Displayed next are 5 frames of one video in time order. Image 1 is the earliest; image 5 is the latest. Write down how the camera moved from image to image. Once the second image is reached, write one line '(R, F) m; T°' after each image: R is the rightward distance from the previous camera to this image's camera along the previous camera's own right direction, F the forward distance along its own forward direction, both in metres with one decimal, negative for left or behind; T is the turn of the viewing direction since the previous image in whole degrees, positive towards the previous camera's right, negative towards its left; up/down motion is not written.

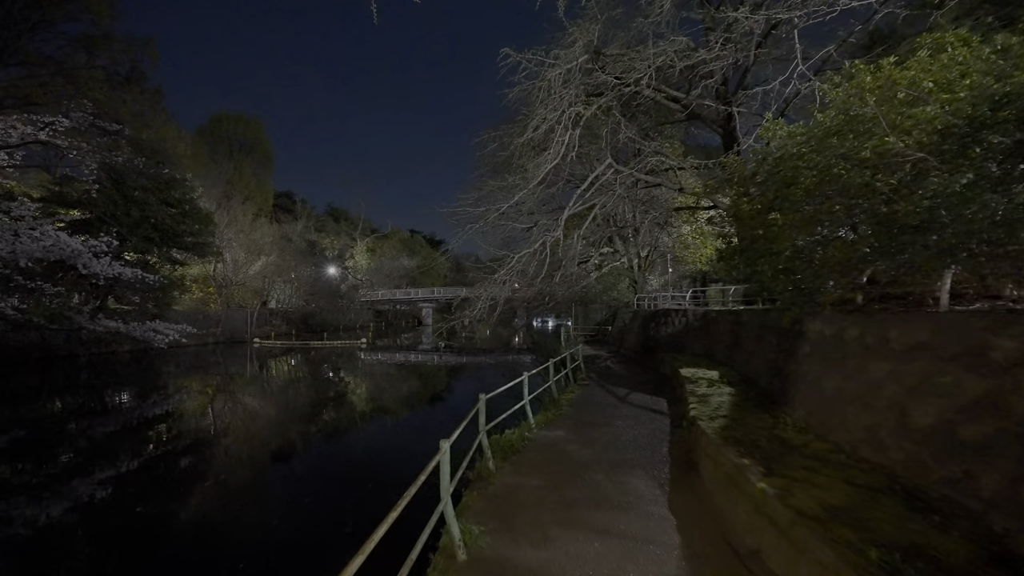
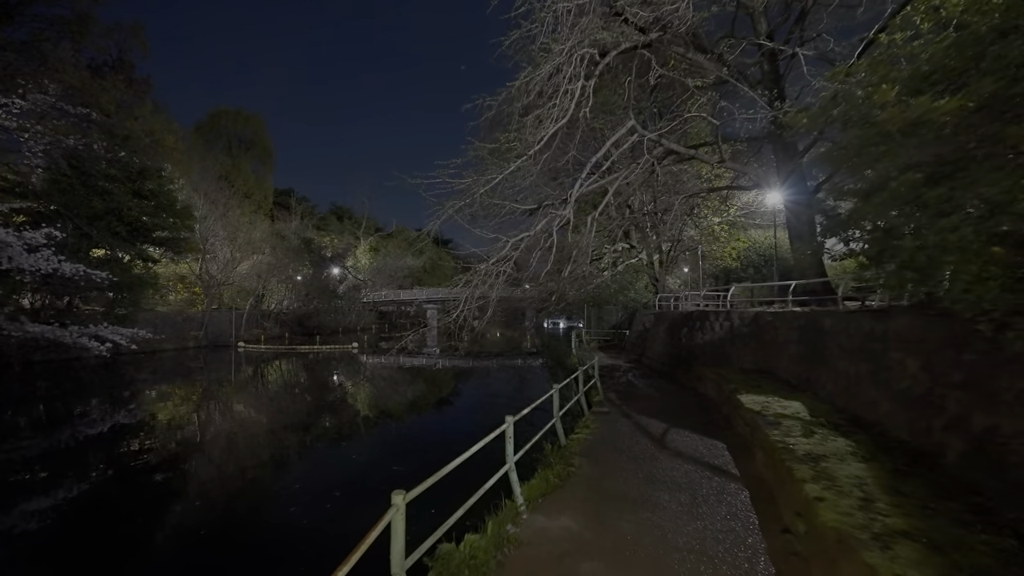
(+0.2, +1.9) m; -1°
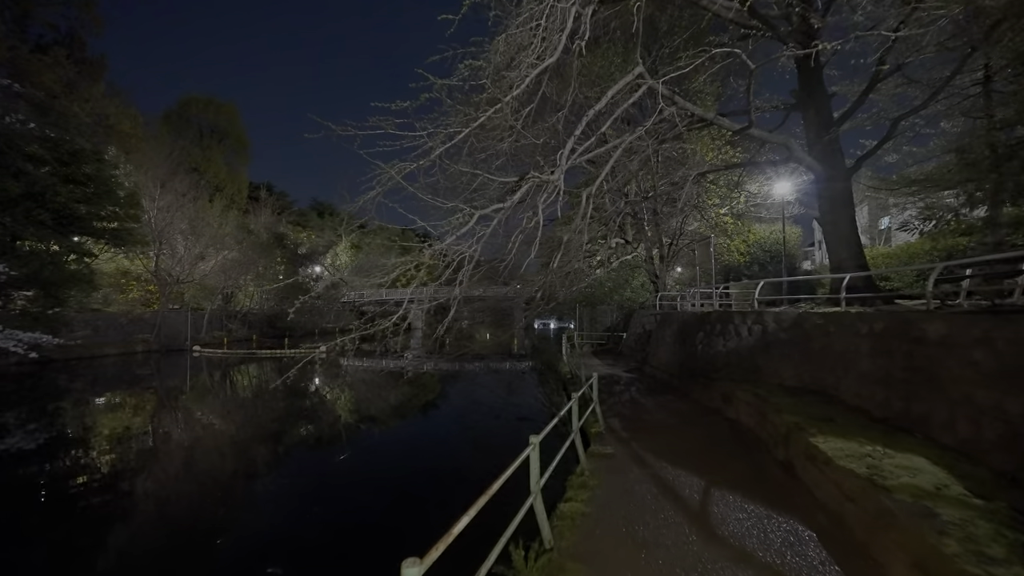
(+0.2, +1.7) m; +1°
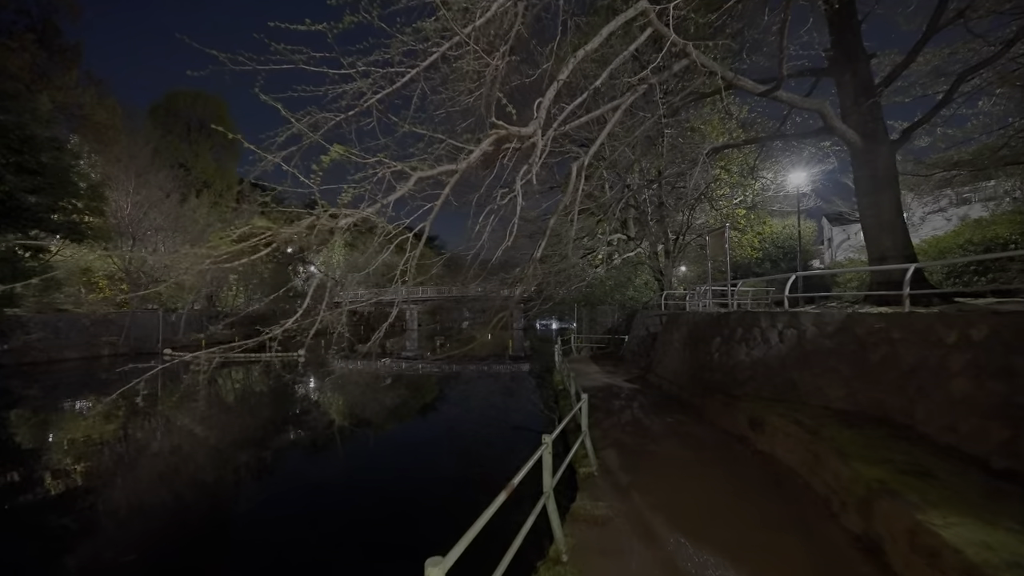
(+0.3, +1.2) m; 0°
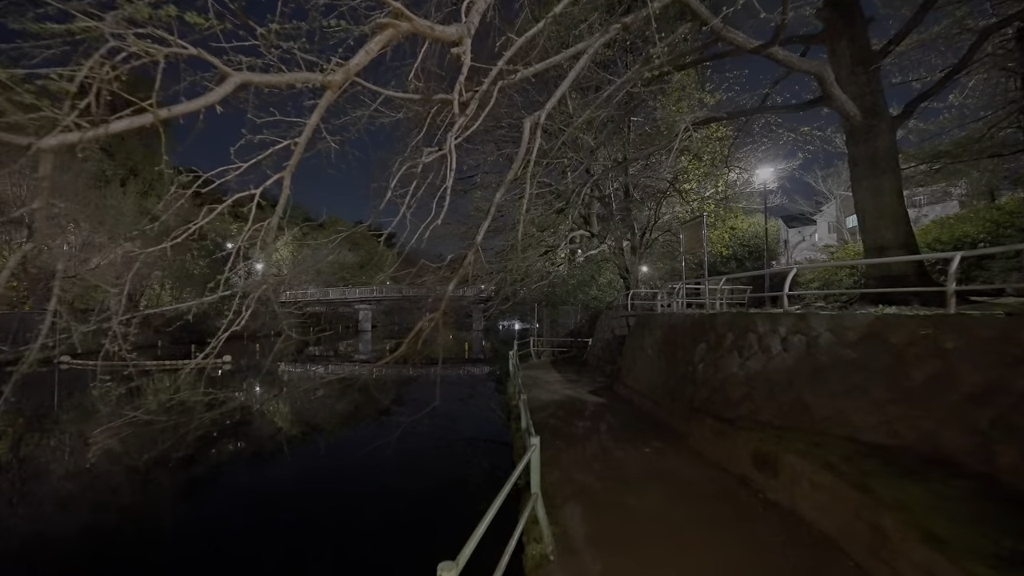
(+0.3, +1.2) m; +5°
